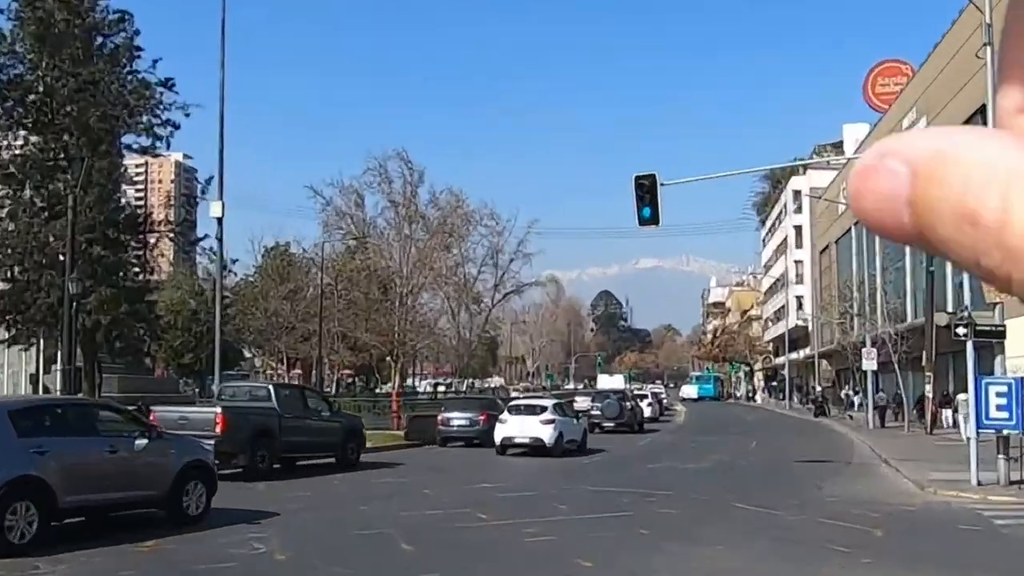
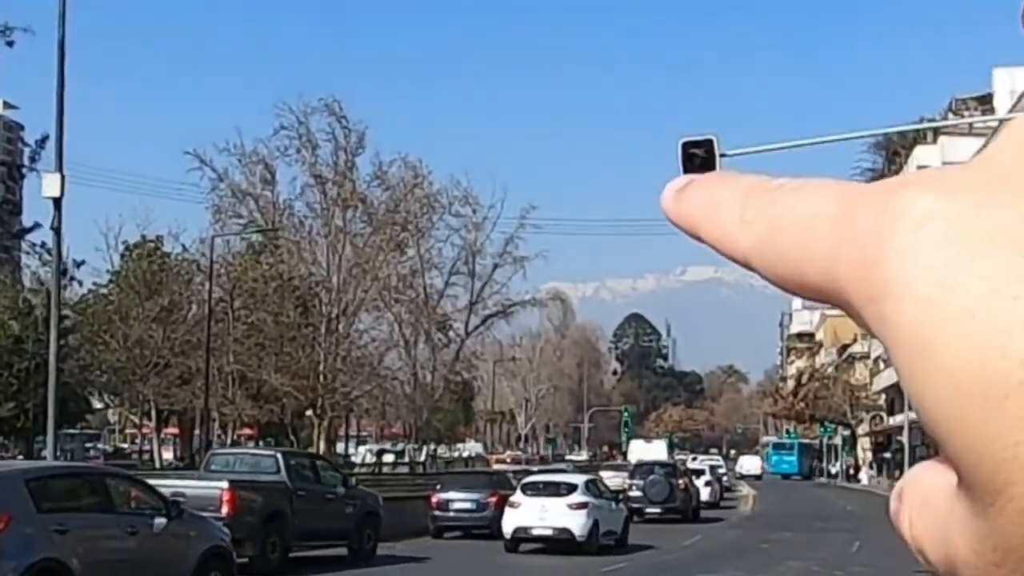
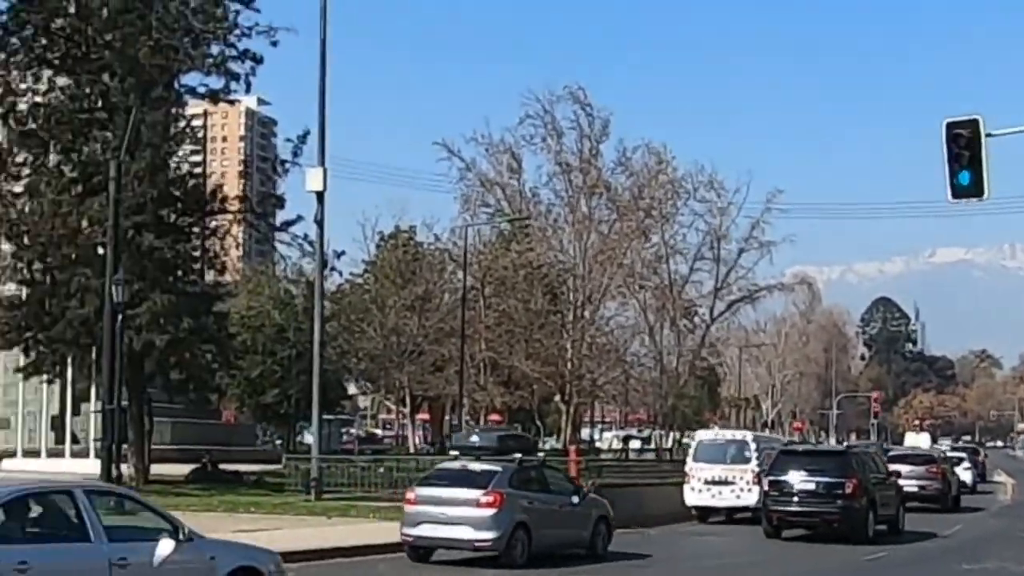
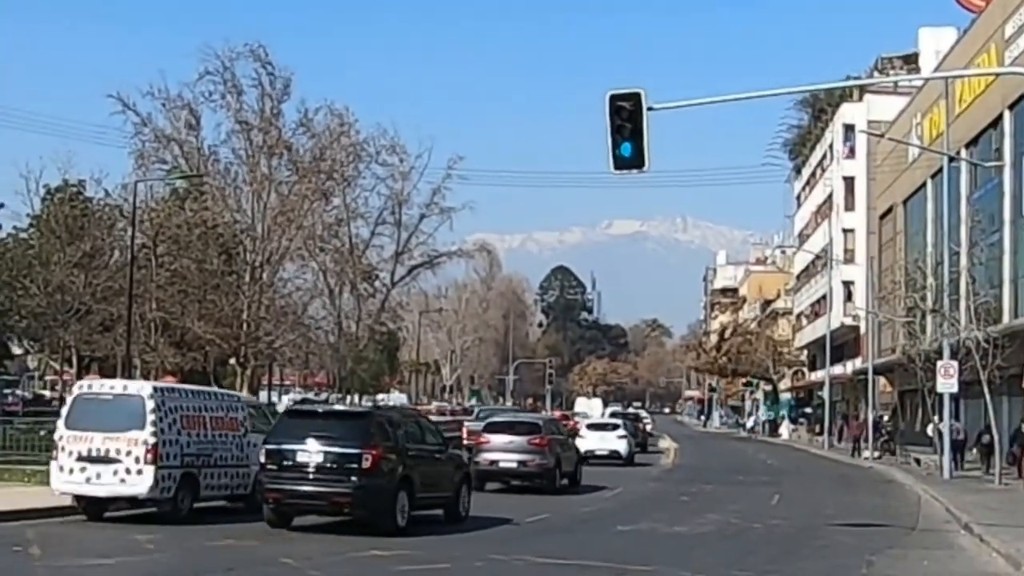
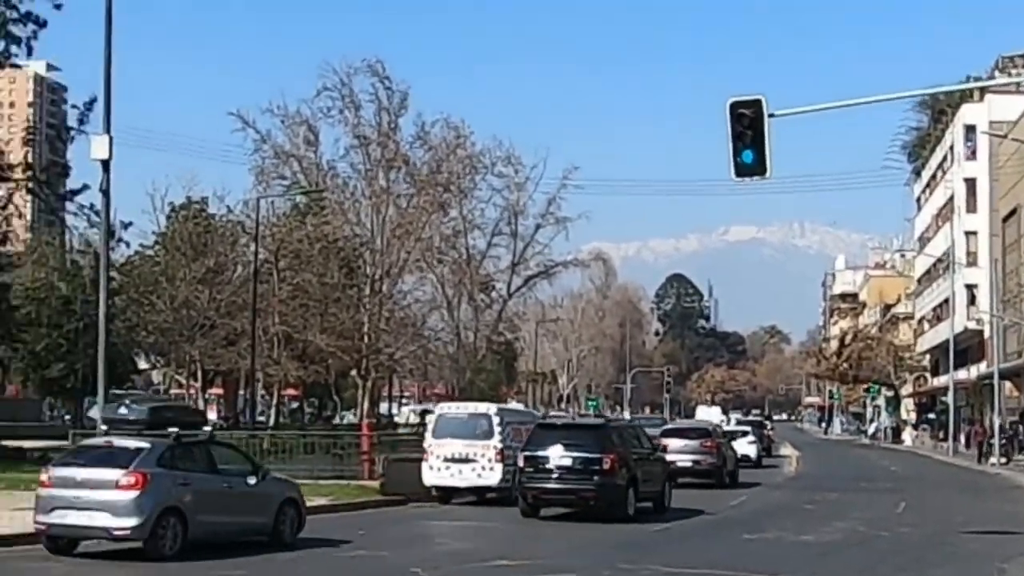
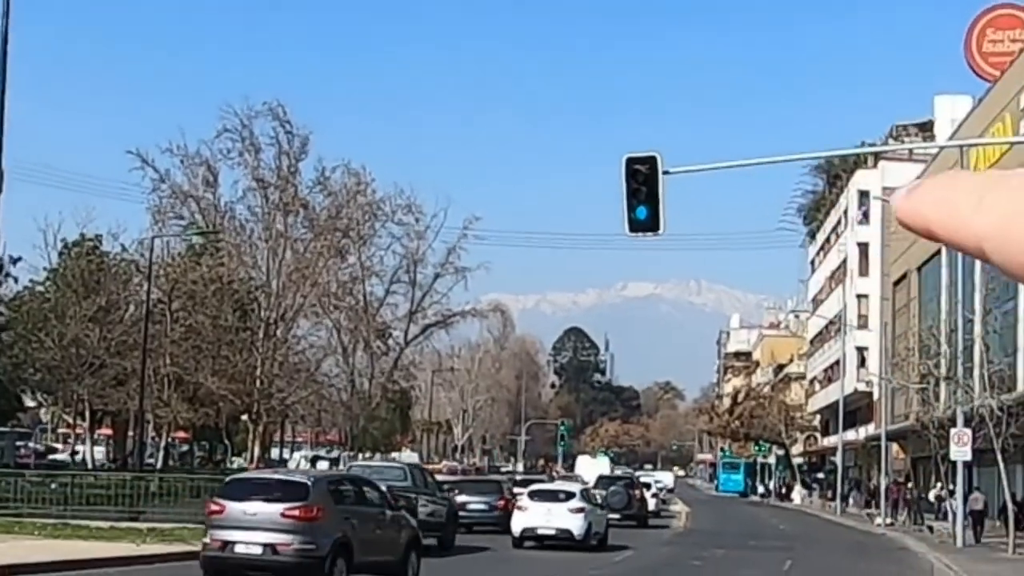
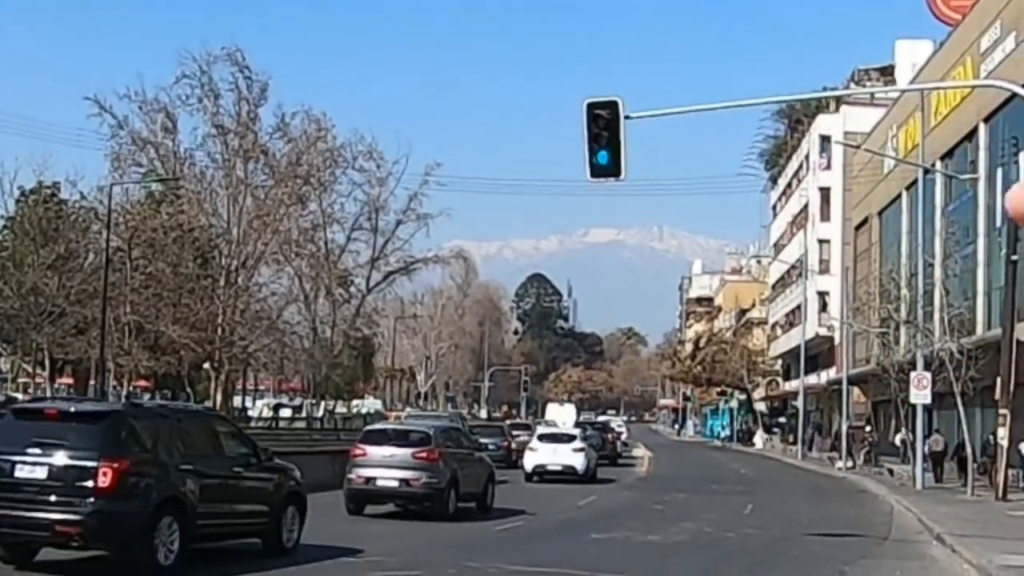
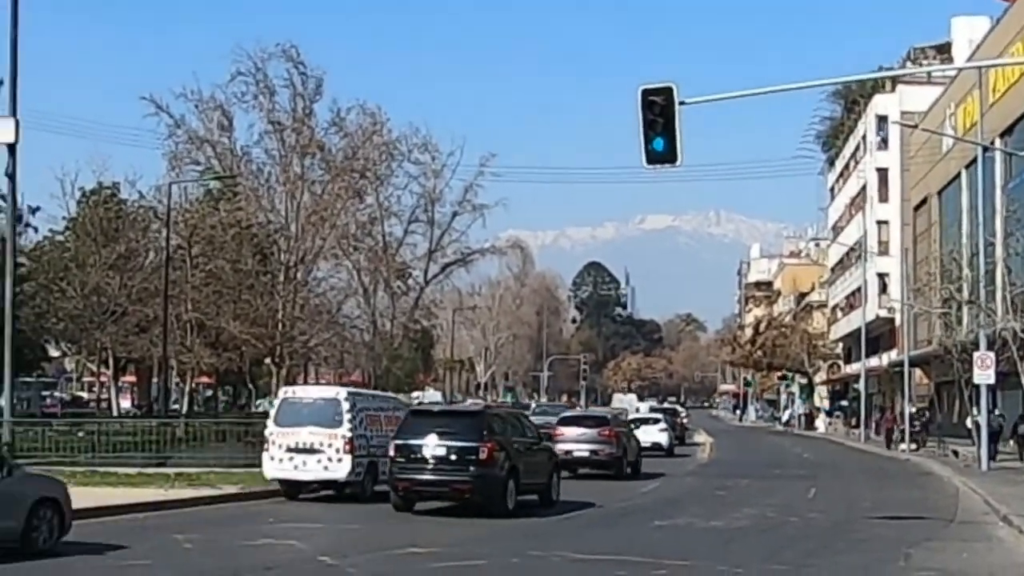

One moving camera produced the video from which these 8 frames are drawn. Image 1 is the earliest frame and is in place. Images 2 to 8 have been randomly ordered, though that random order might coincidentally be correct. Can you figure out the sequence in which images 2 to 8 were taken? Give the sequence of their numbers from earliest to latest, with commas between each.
2, 6, 7, 4, 8, 5, 3
